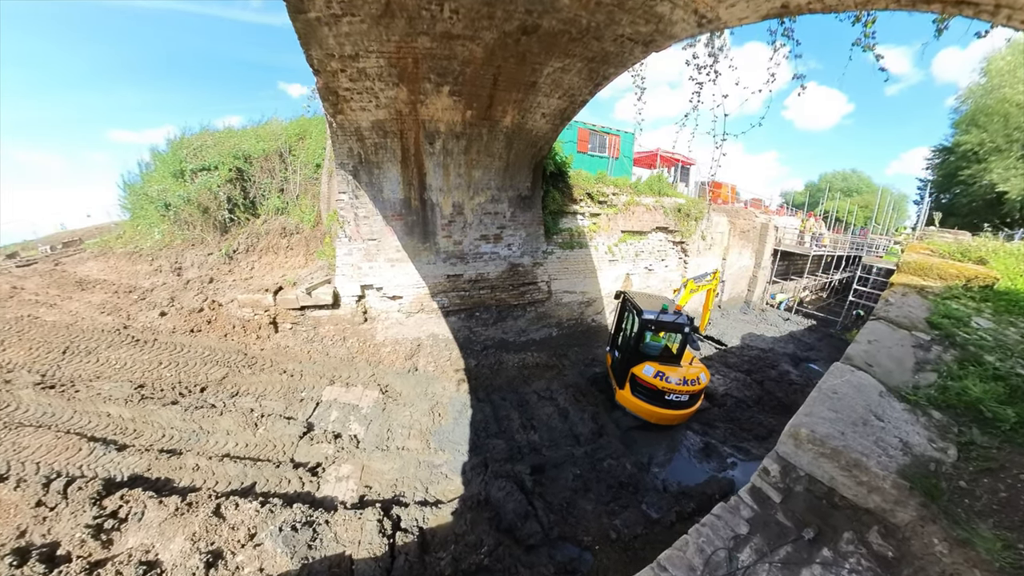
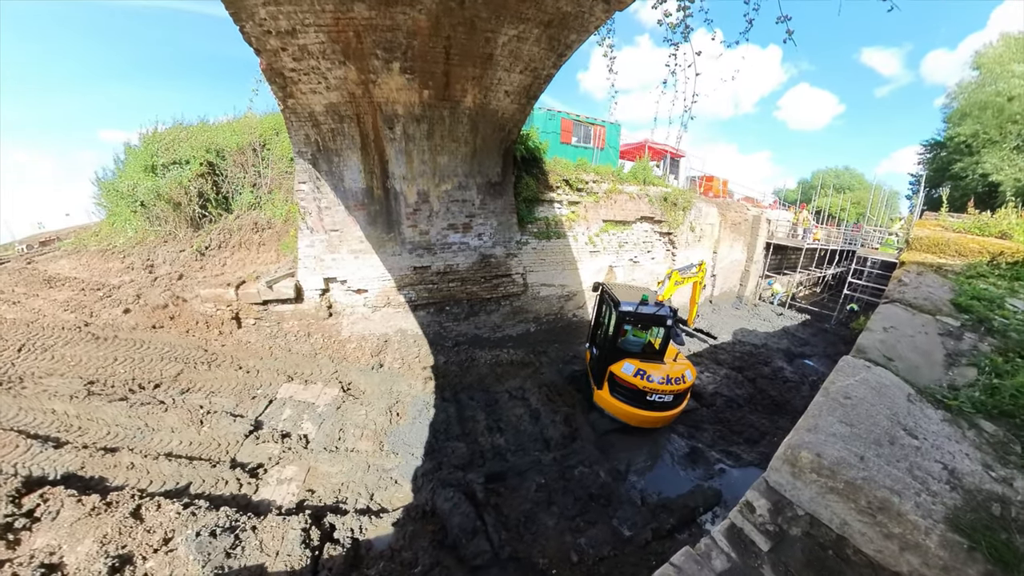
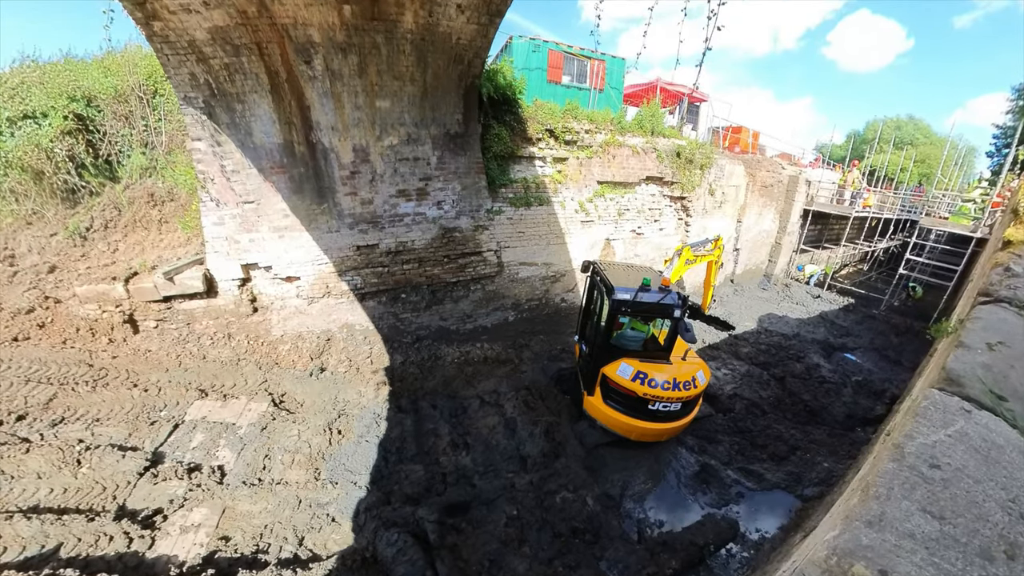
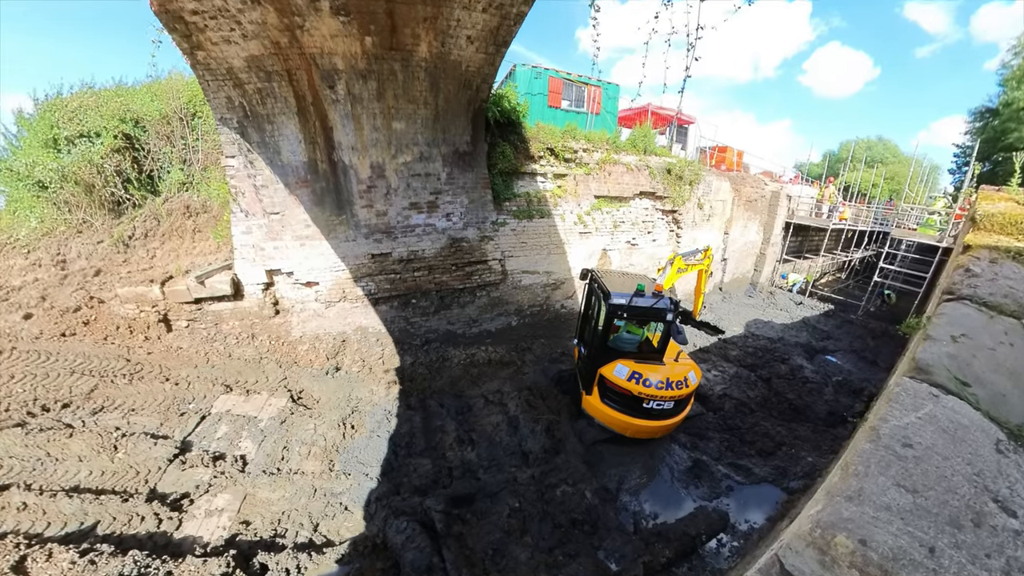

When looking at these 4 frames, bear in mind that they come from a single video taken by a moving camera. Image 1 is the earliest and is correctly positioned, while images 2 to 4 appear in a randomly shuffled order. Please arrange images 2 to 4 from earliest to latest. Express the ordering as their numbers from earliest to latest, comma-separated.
2, 4, 3
